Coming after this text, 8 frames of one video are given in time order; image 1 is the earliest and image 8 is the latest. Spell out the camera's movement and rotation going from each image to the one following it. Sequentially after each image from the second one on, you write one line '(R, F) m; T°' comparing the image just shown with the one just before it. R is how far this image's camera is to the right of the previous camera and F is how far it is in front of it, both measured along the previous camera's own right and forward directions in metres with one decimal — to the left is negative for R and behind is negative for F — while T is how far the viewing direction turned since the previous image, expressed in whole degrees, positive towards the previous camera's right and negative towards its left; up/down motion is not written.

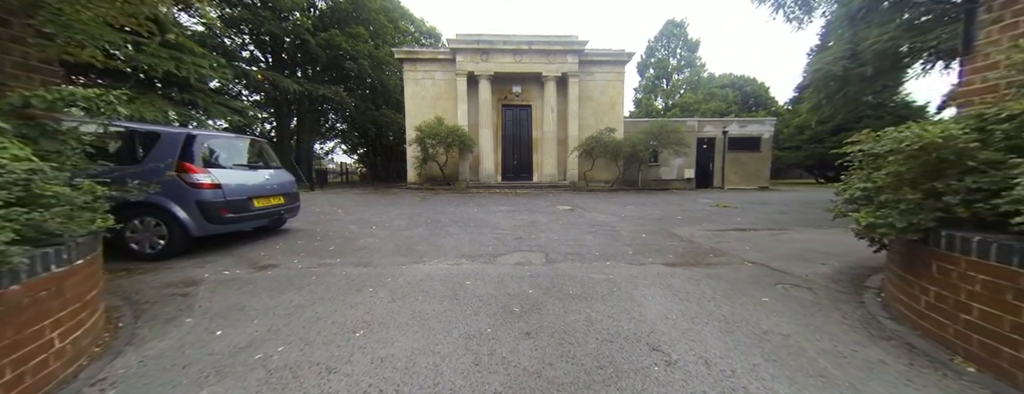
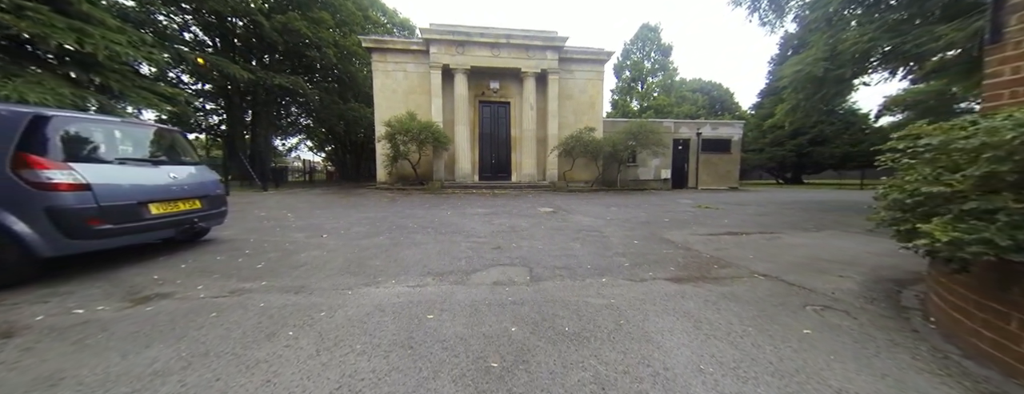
(0.0, +0.7) m; +4°
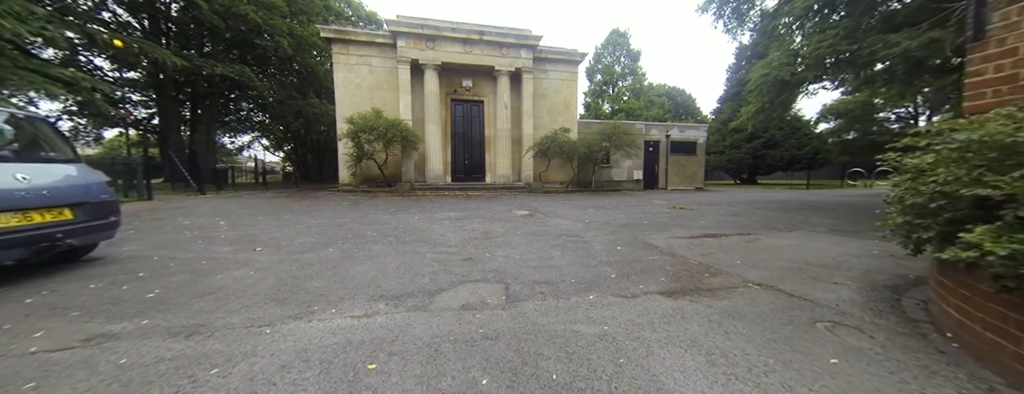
(0.0, +0.5) m; +5°
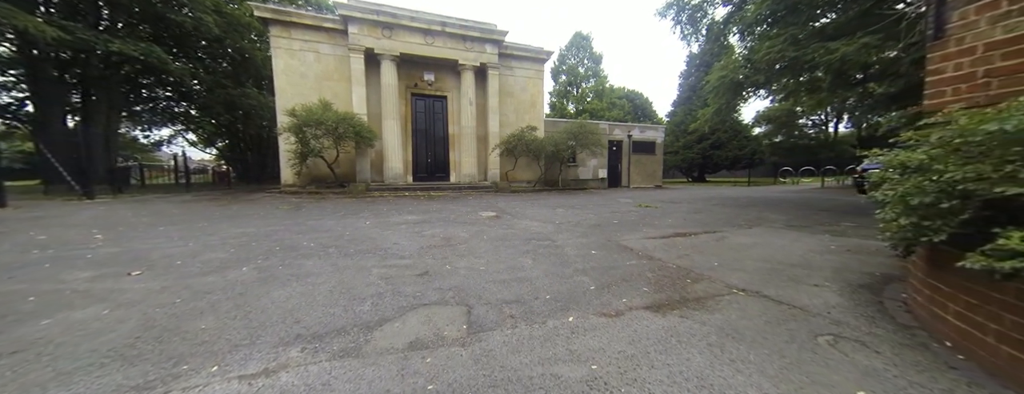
(0.0, +0.5) m; +7°
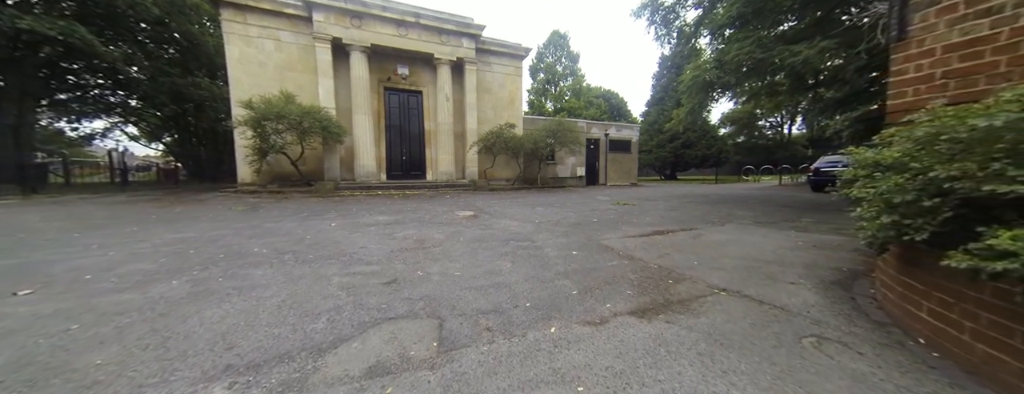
(0.0, +0.2) m; +4°
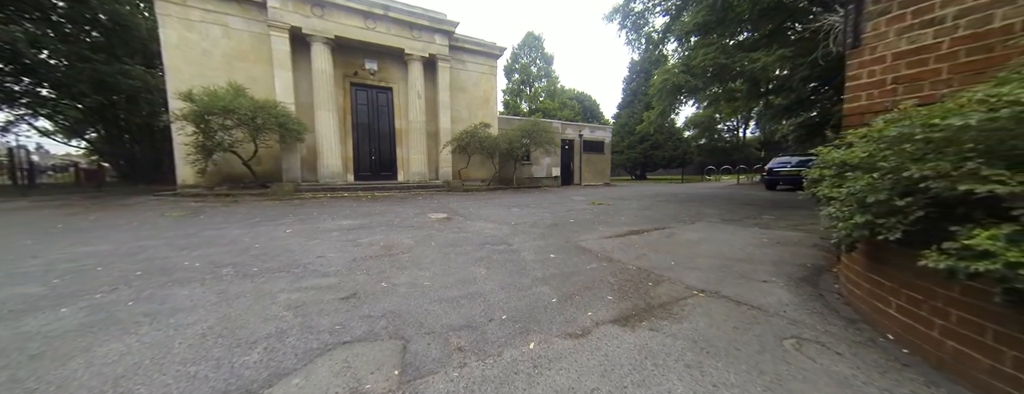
(0.0, +0.2) m; +5°
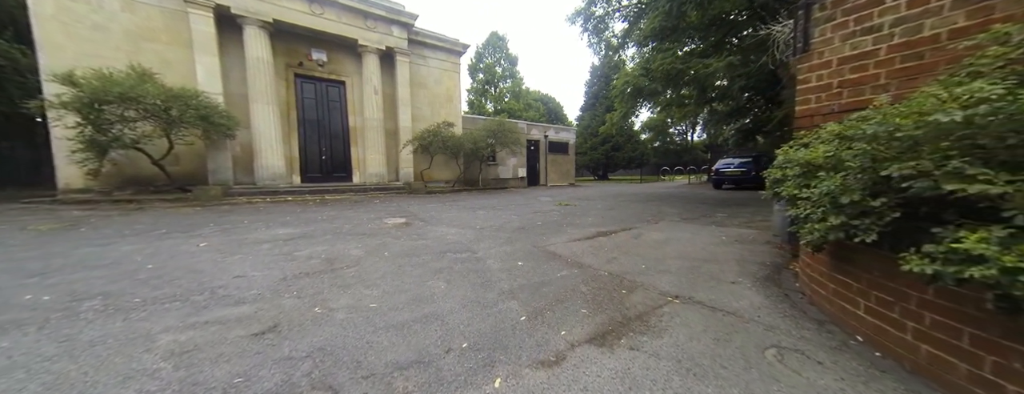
(0.0, +0.3) m; +7°
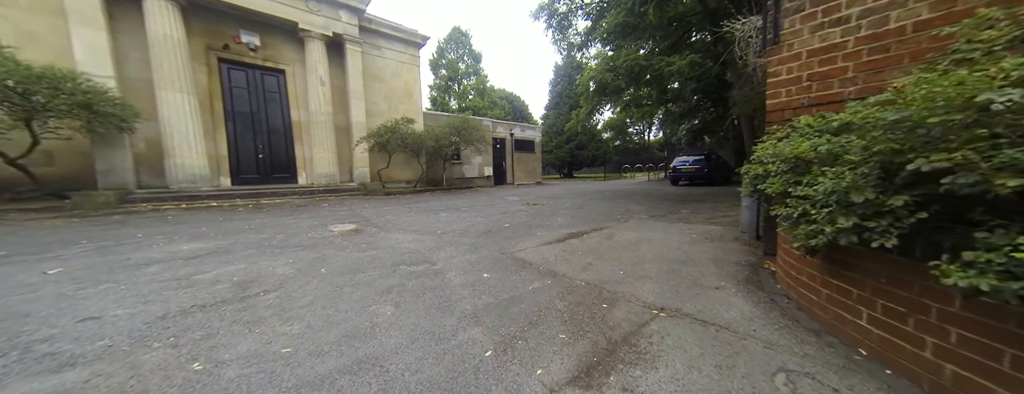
(+0.1, +0.5) m; +7°
